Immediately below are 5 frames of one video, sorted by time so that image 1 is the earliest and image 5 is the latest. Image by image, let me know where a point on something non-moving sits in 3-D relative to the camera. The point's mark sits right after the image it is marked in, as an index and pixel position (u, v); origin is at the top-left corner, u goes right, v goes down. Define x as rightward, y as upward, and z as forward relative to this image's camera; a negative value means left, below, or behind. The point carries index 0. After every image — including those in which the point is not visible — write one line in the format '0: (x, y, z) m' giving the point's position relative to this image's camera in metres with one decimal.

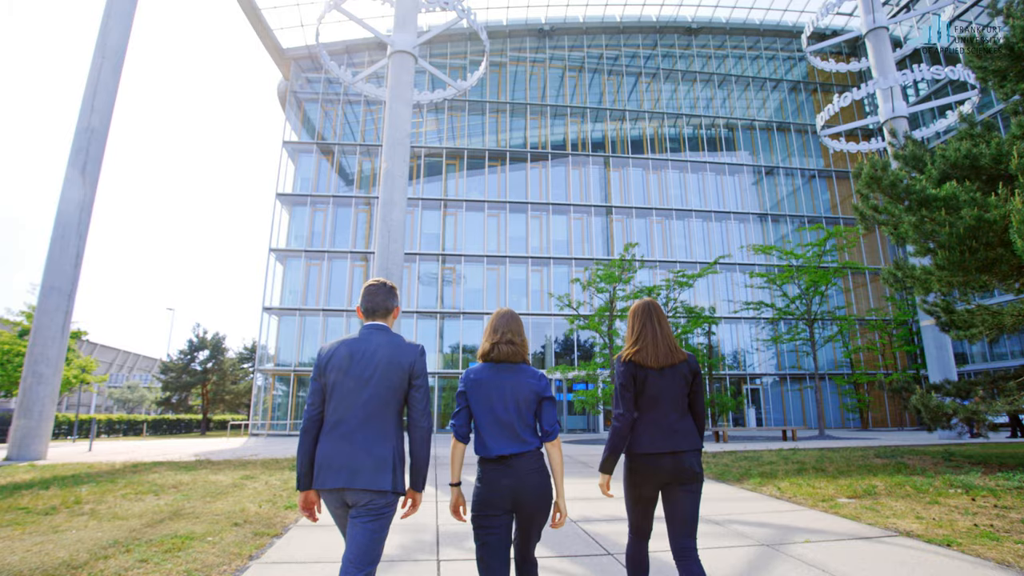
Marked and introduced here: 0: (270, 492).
0: (-2.9, -2.4, +6.5) m
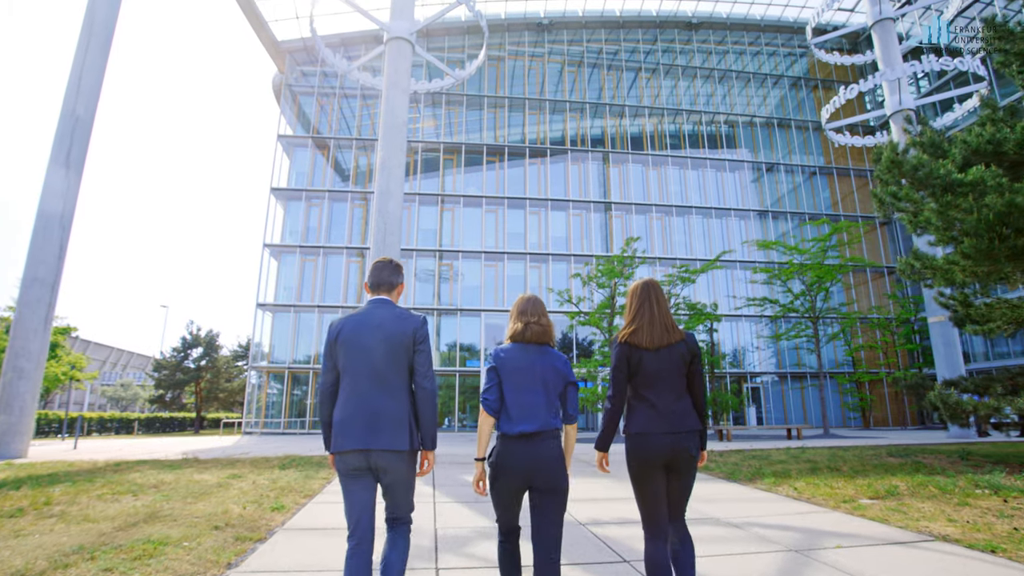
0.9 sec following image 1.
0: (-2.9, -2.3, +6.1) m
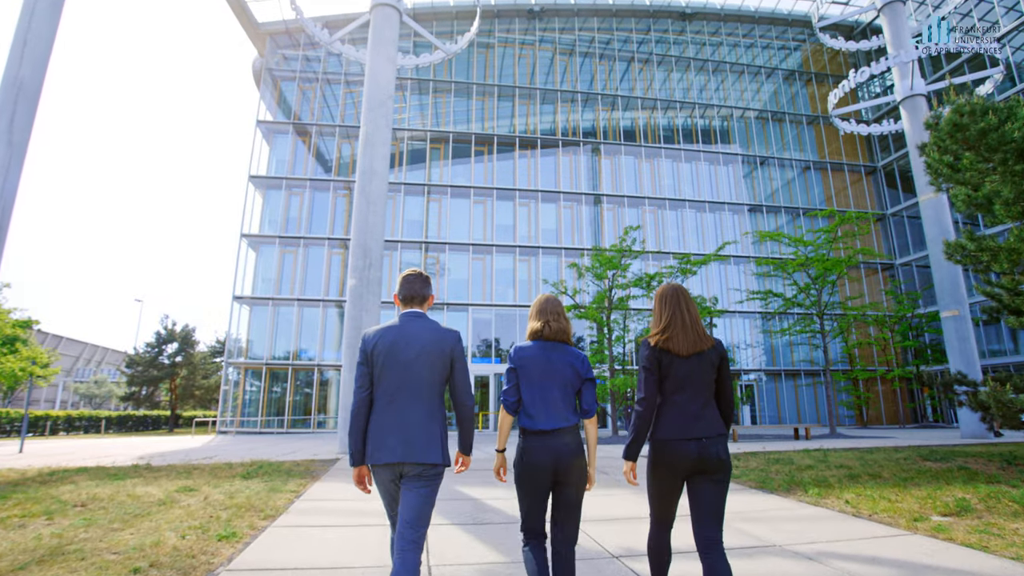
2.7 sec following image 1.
0: (-2.8, -2.1, +5.0) m
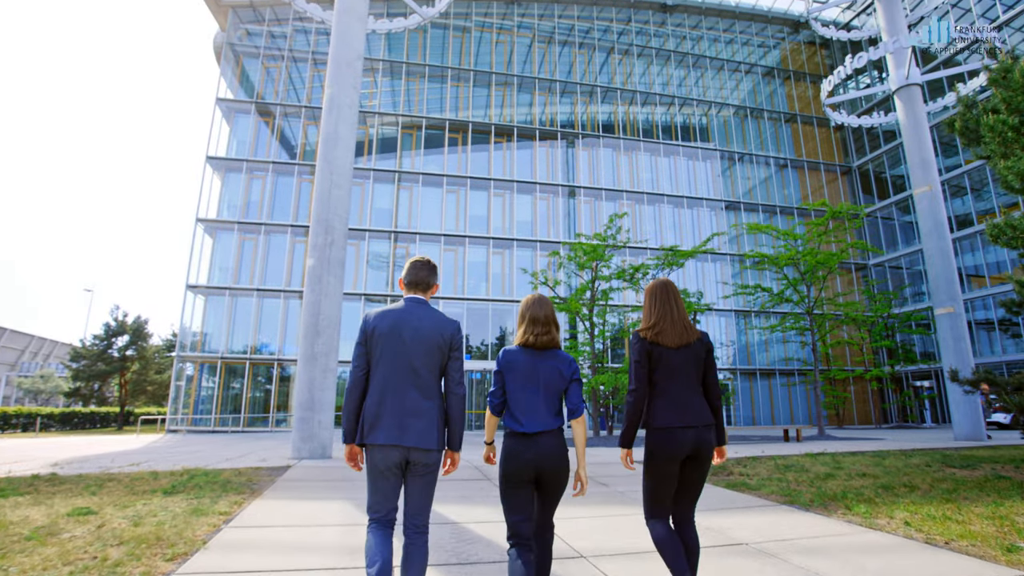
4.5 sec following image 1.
0: (-2.8, -1.8, +3.6) m
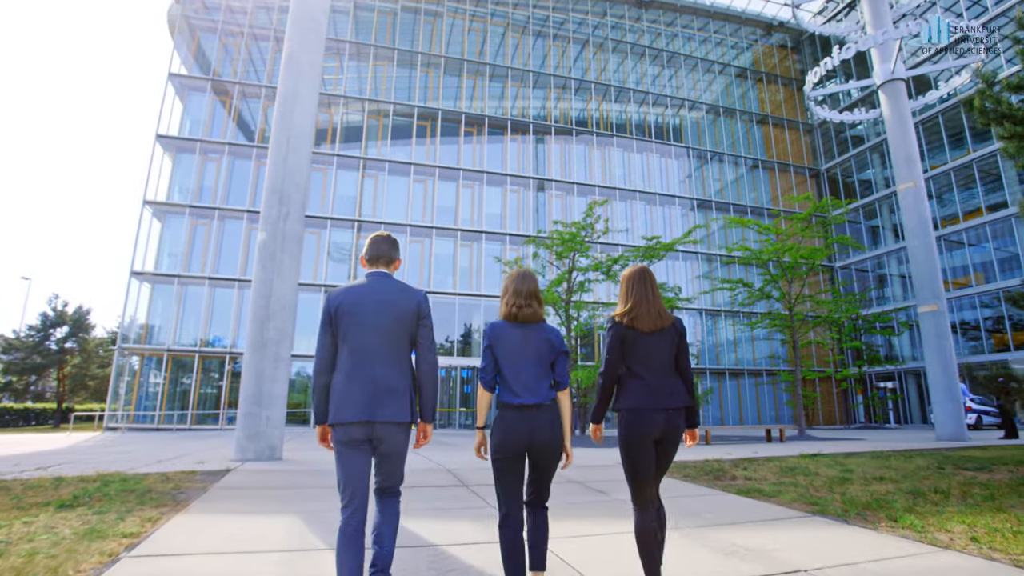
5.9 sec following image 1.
0: (-2.8, -1.4, +2.5) m
